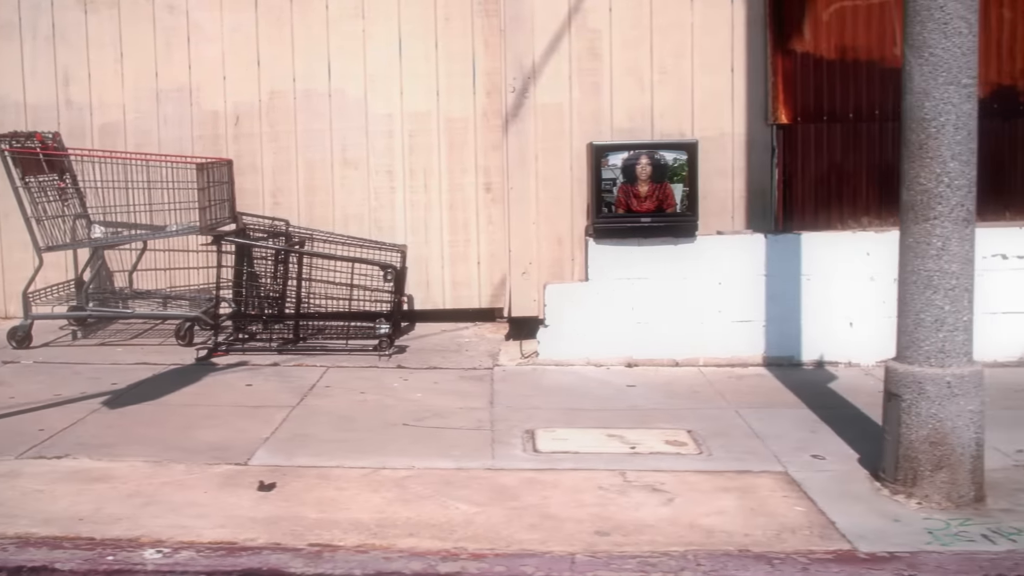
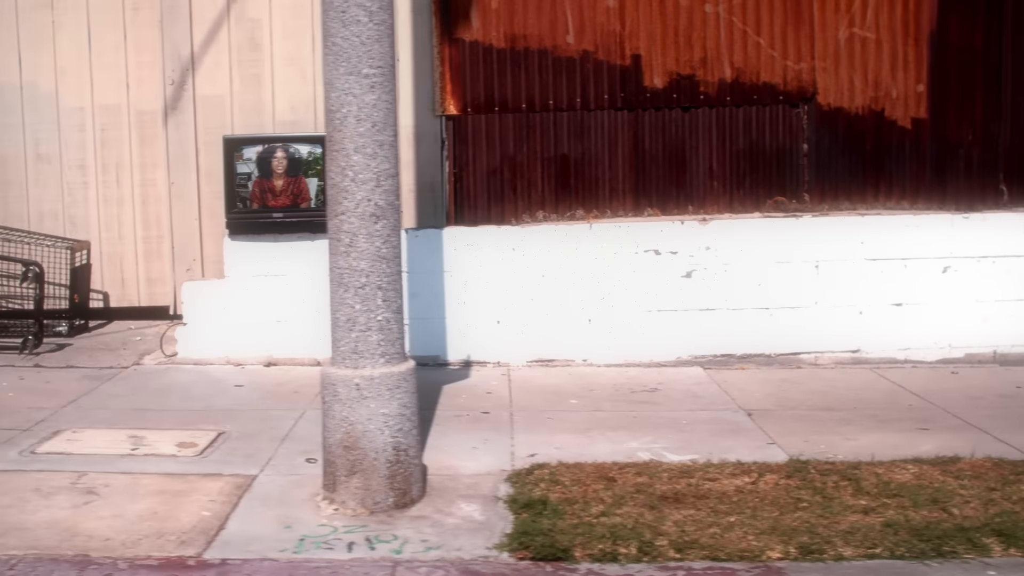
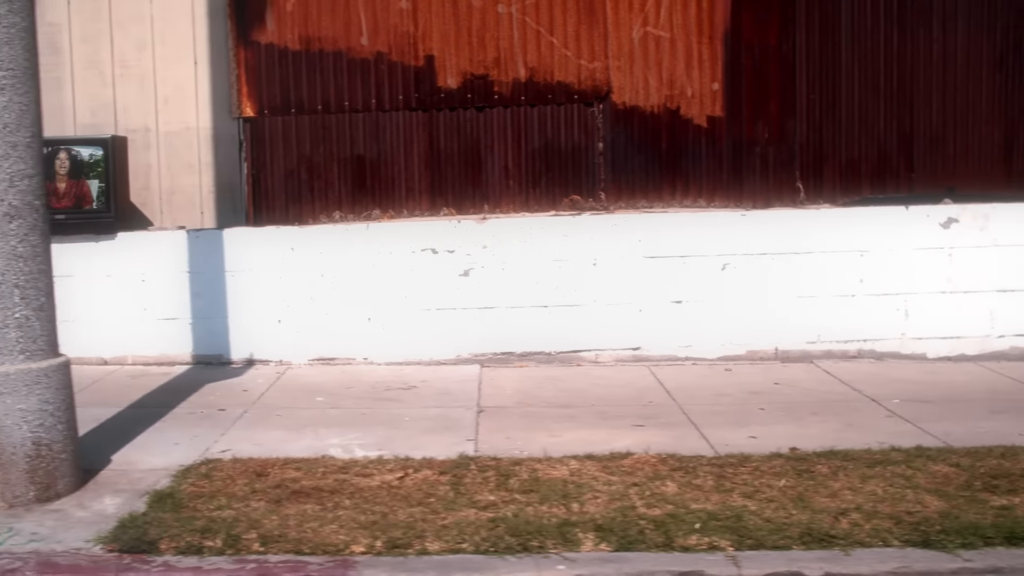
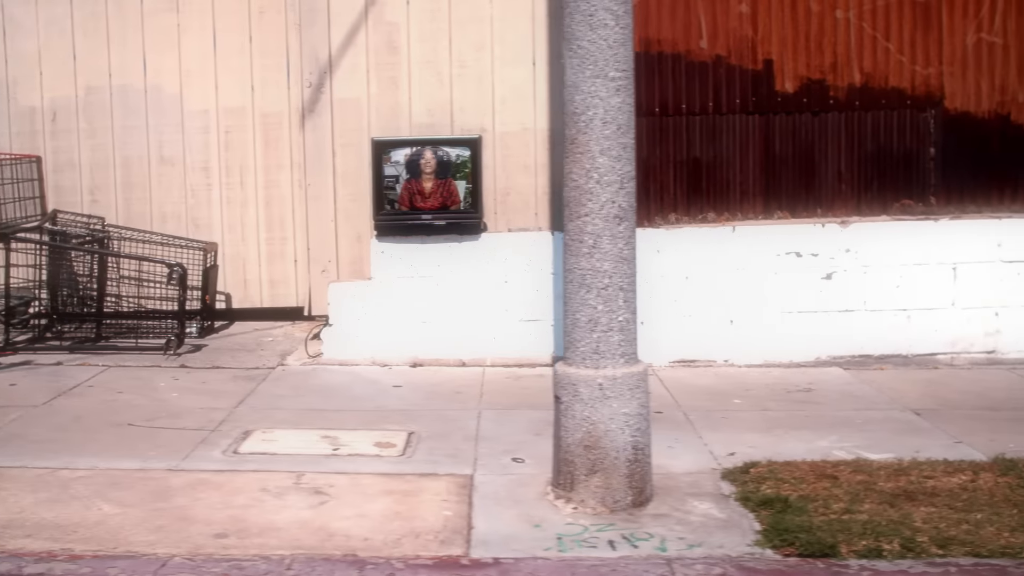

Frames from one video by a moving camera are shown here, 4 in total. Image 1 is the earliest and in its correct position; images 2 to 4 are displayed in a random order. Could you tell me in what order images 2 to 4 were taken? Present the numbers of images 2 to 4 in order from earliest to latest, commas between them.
4, 2, 3
